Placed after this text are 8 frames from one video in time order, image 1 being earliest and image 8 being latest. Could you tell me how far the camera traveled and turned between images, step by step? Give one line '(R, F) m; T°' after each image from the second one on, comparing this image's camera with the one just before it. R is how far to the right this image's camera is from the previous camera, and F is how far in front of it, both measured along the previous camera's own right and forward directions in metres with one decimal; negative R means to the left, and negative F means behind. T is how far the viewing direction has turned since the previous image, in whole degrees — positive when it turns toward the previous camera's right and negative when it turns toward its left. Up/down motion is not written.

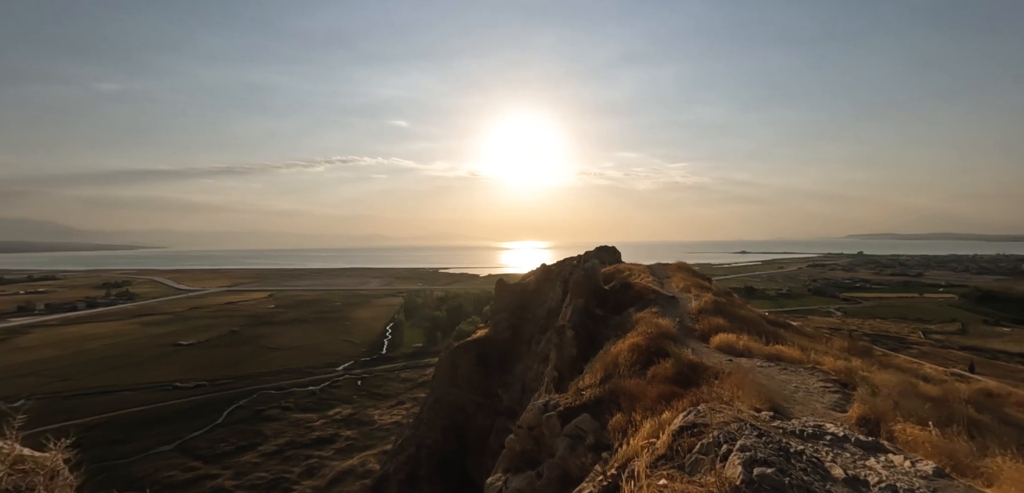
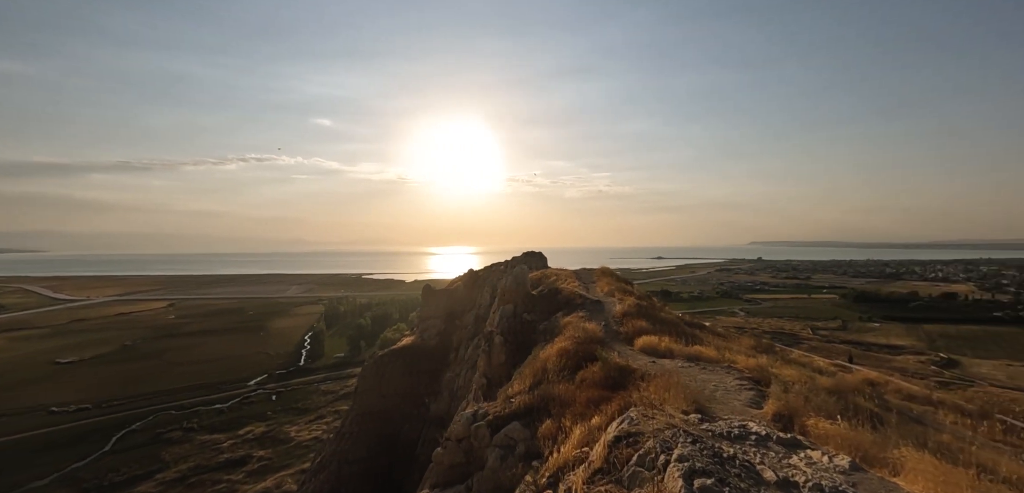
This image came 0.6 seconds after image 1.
(0.0, +0.2) m; +9°
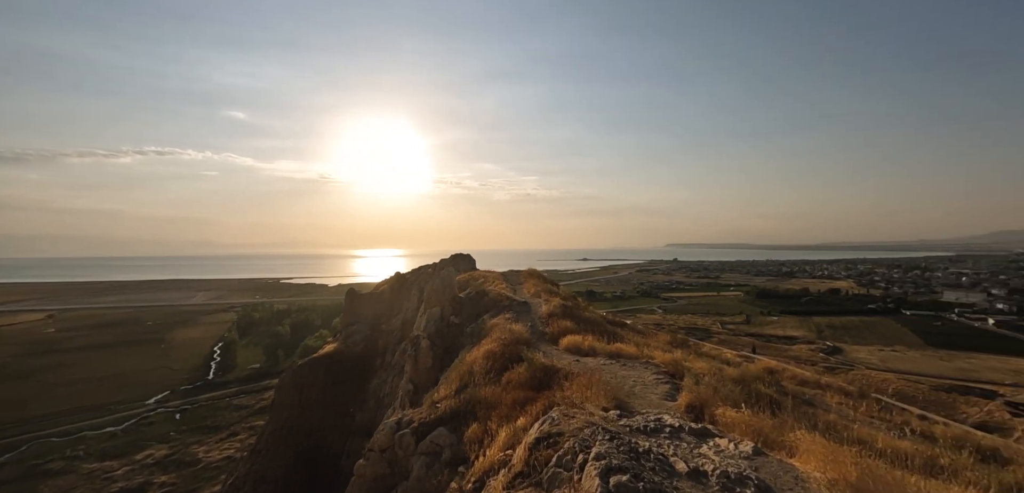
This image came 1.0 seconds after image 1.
(+0.1, +0.1) m; +9°
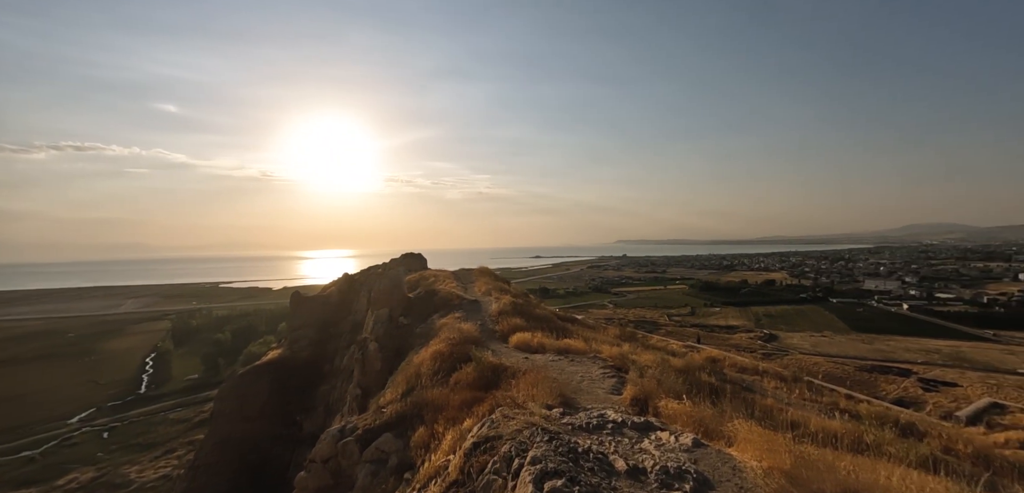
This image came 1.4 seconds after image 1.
(+0.1, +0.1) m; +6°
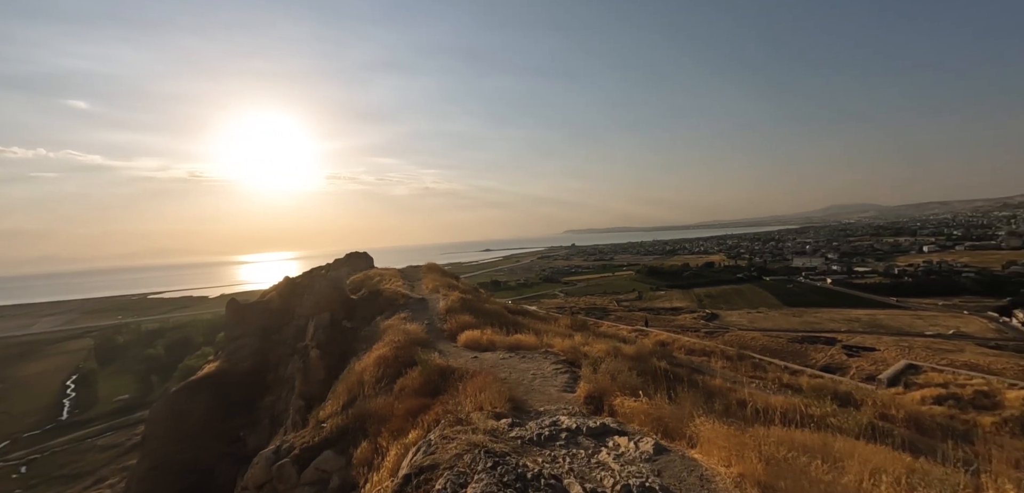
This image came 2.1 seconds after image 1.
(+0.1, +0.3) m; +6°
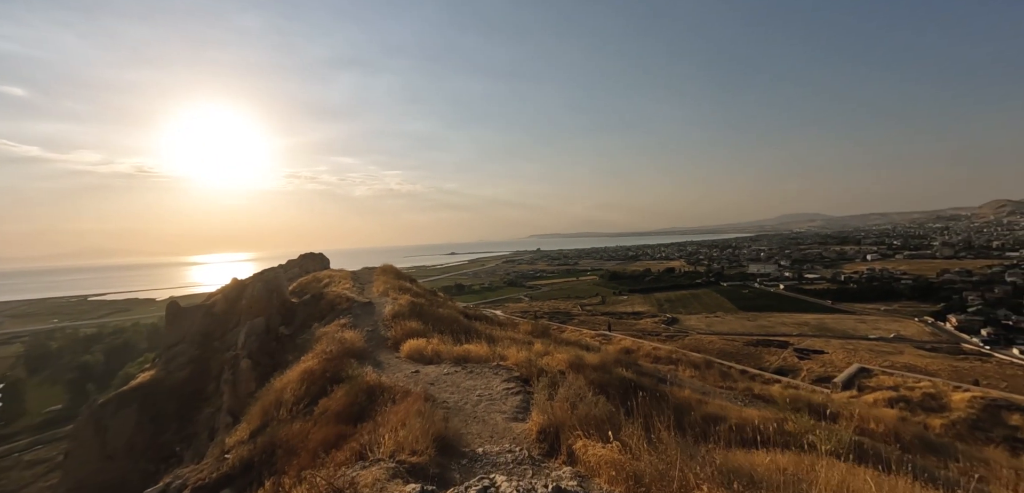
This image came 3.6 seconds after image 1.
(+0.2, +0.8) m; +4°
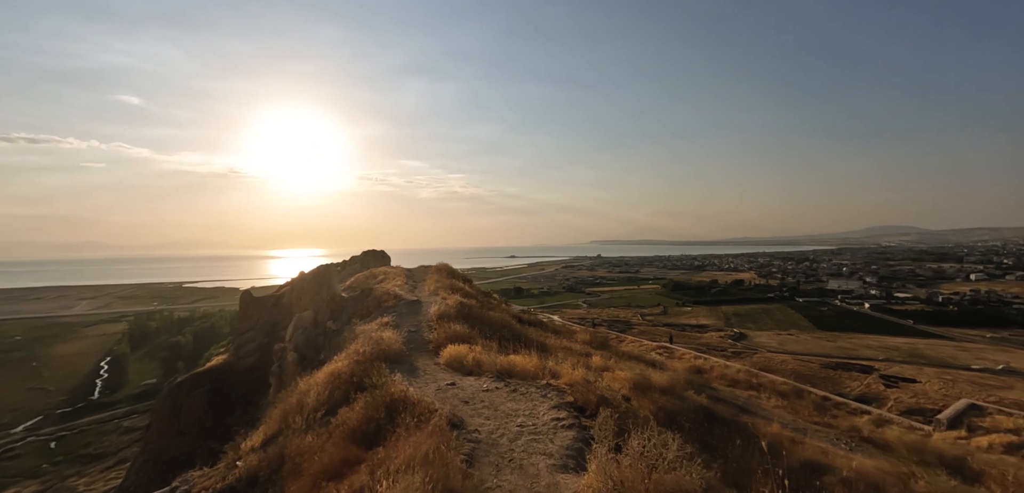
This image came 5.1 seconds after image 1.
(0.0, +0.7) m; -7°
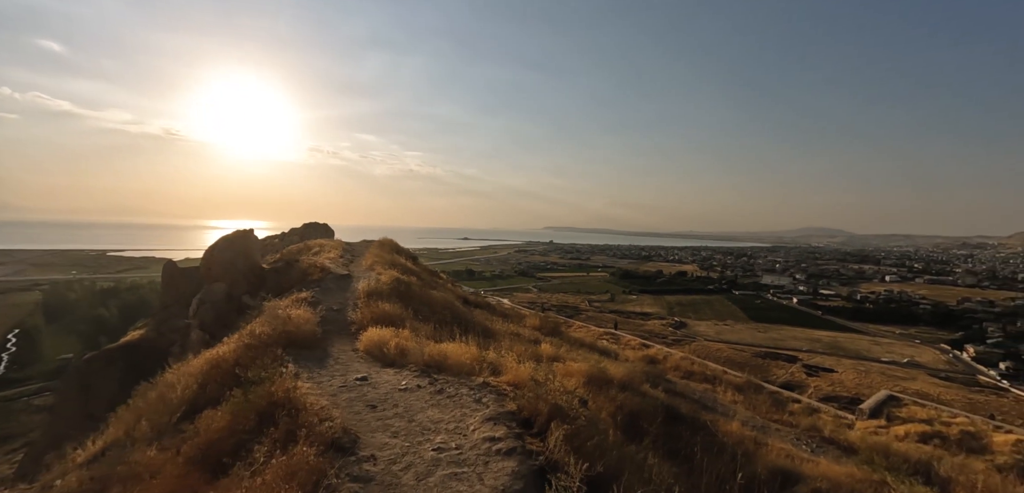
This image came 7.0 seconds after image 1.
(+0.1, +0.9) m; +6°
